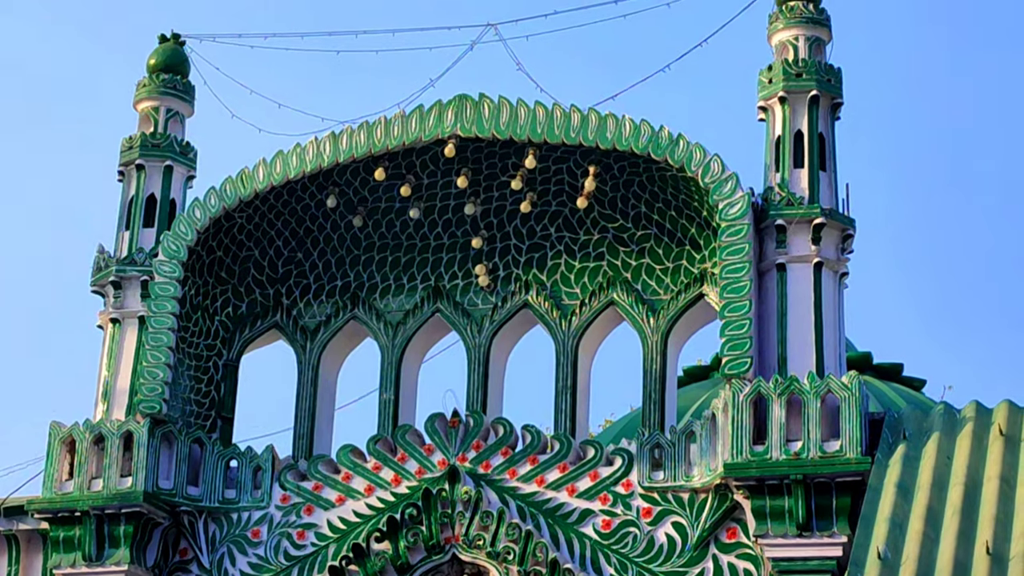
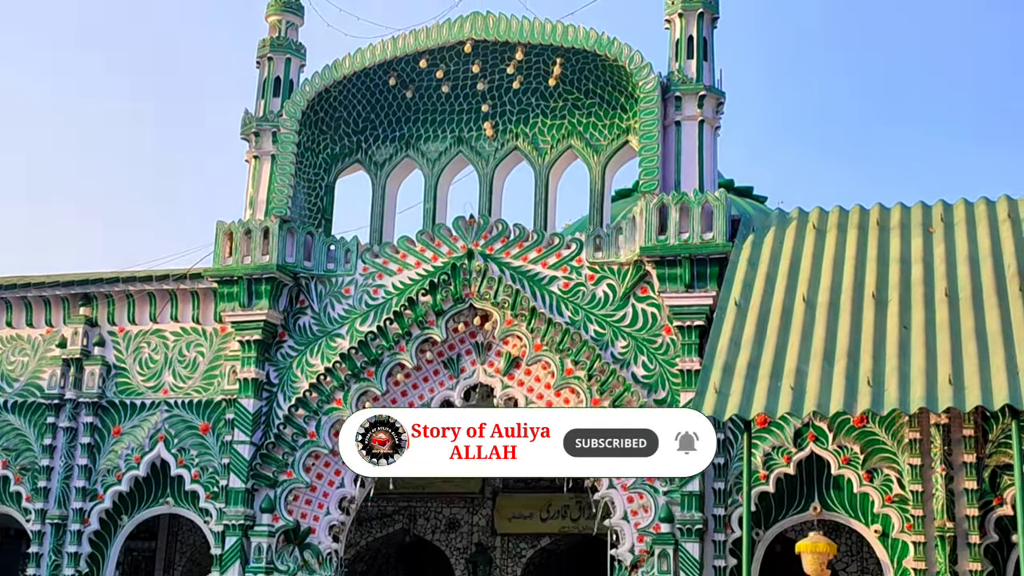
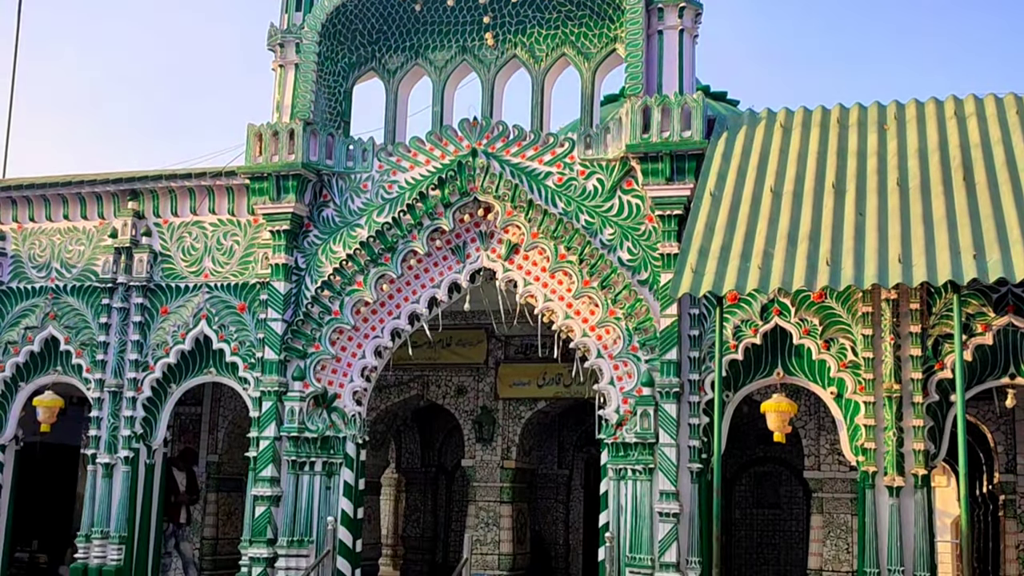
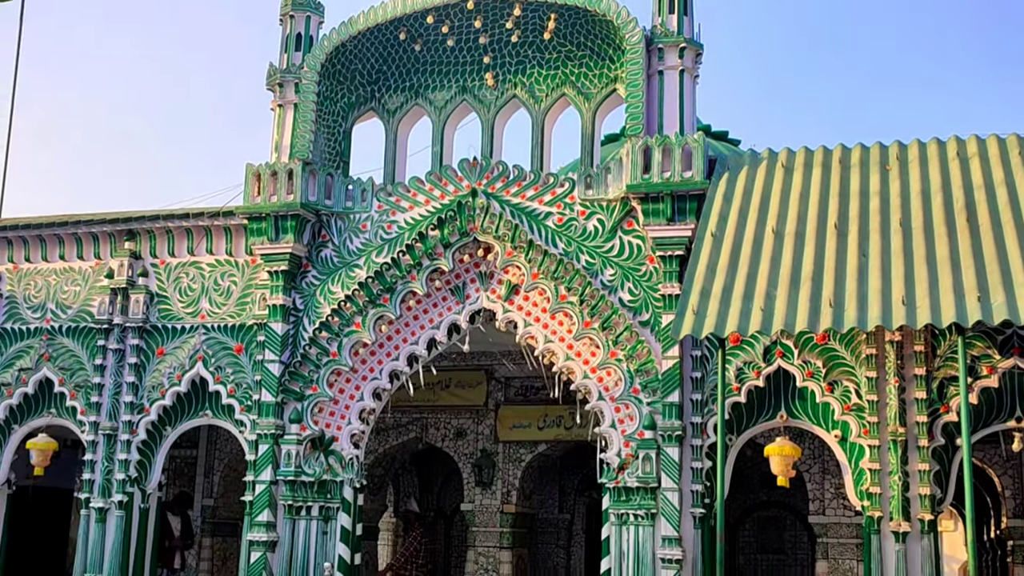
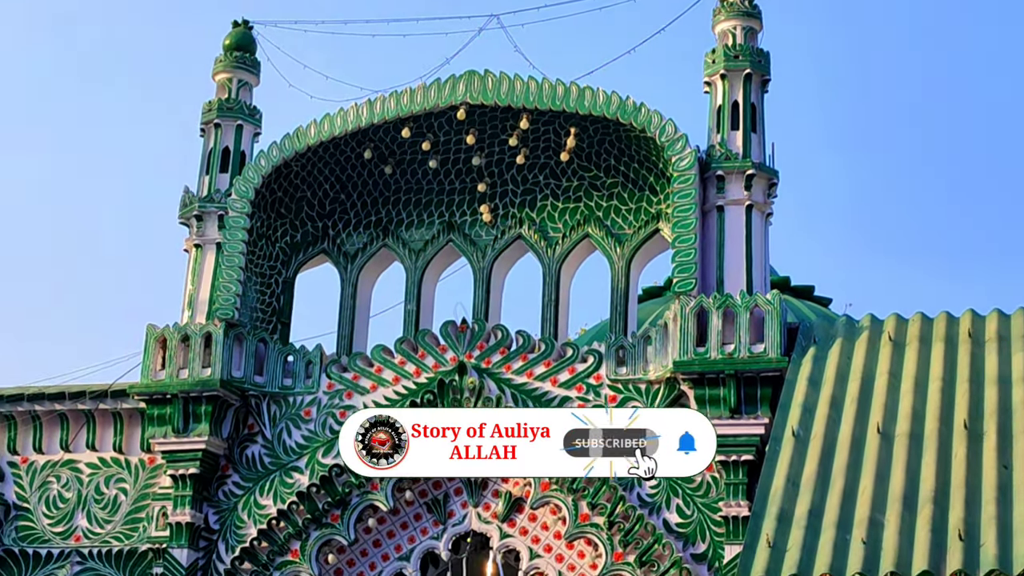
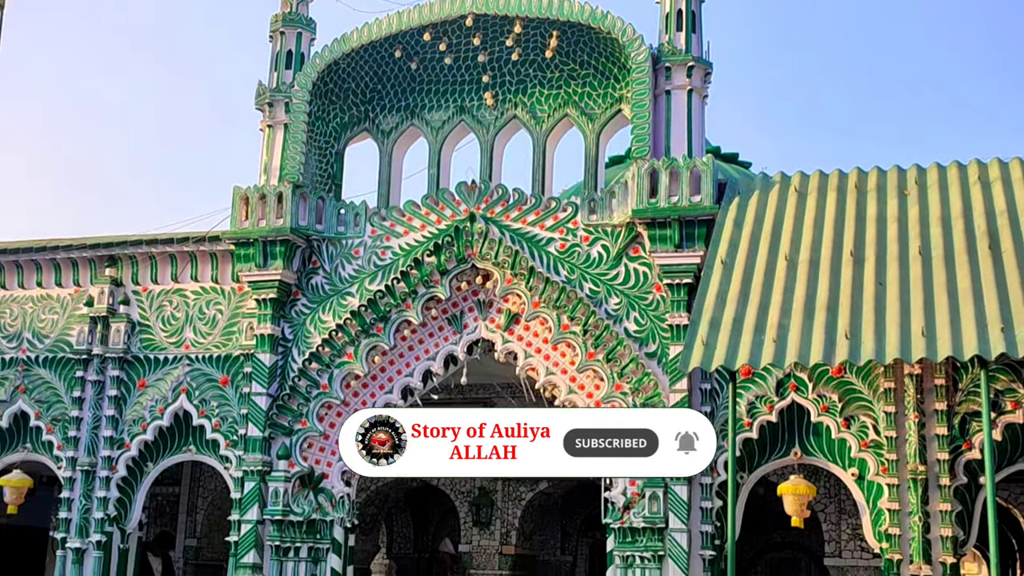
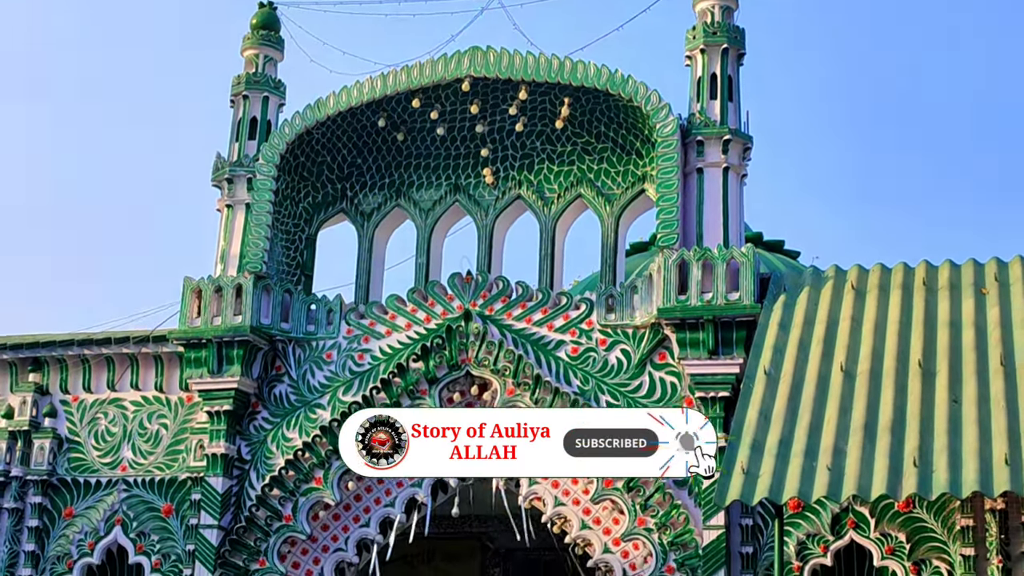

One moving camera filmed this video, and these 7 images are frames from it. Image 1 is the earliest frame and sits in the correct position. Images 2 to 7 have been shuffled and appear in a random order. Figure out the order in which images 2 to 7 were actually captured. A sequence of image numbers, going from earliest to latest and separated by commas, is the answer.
5, 7, 2, 6, 4, 3
